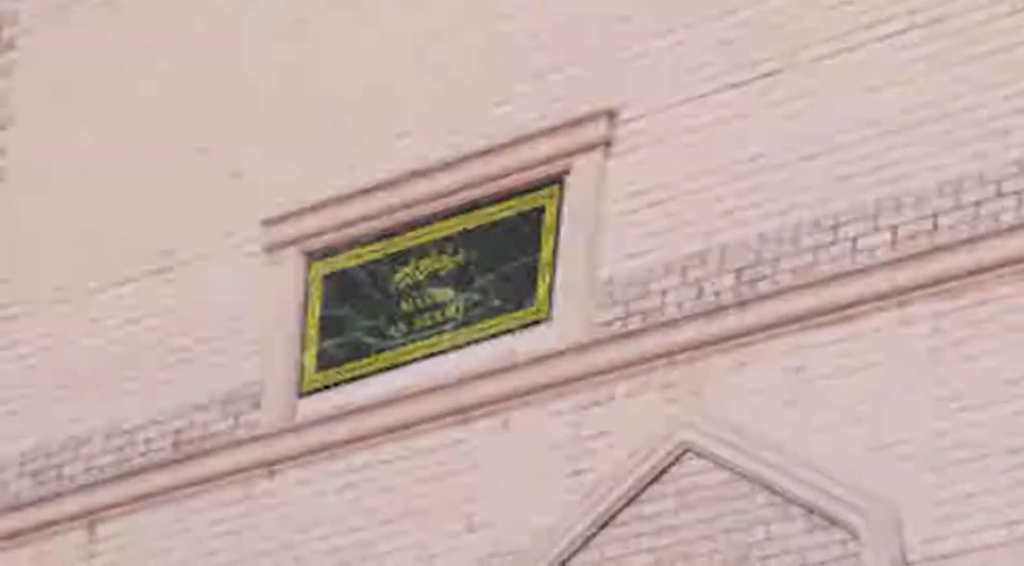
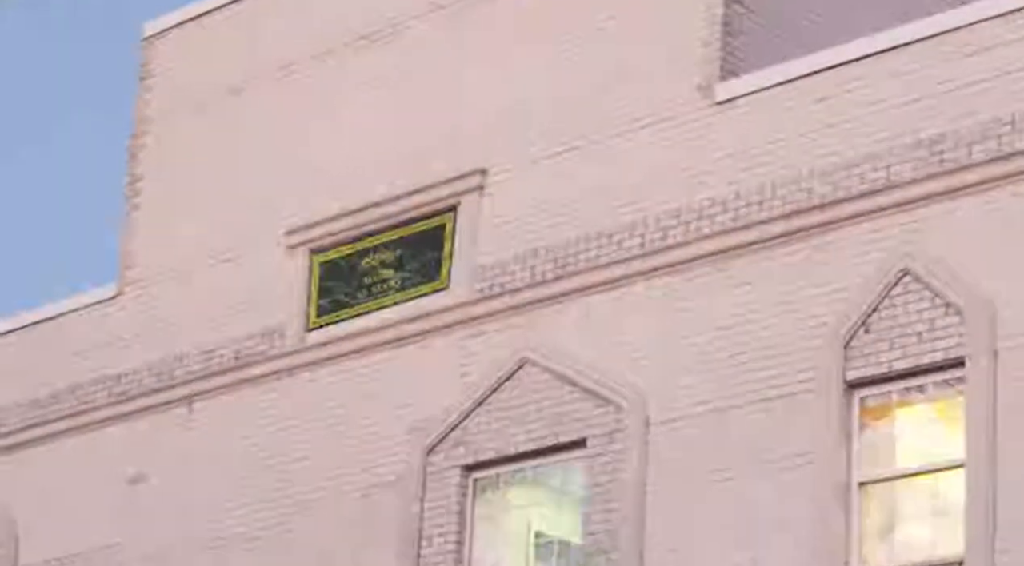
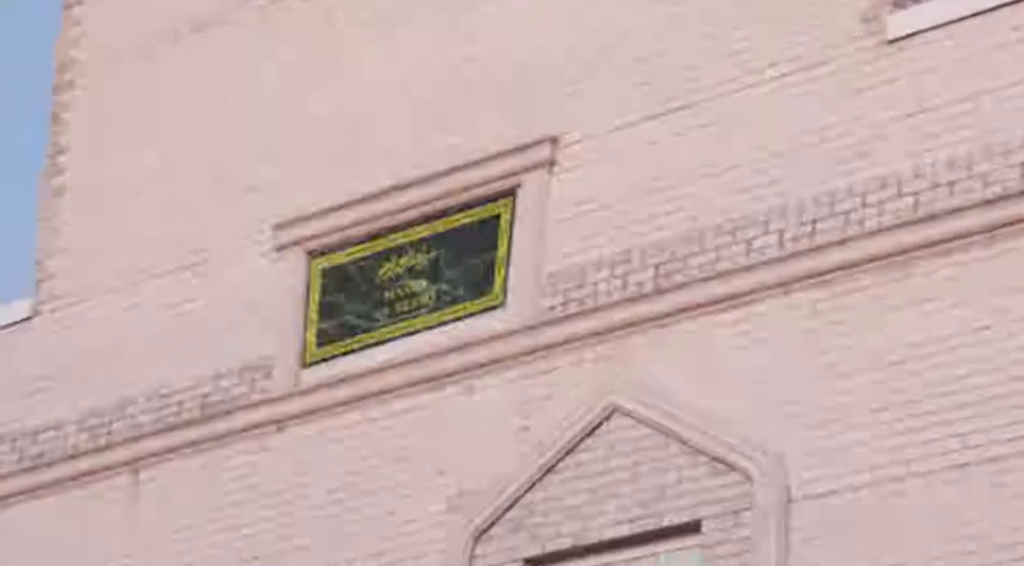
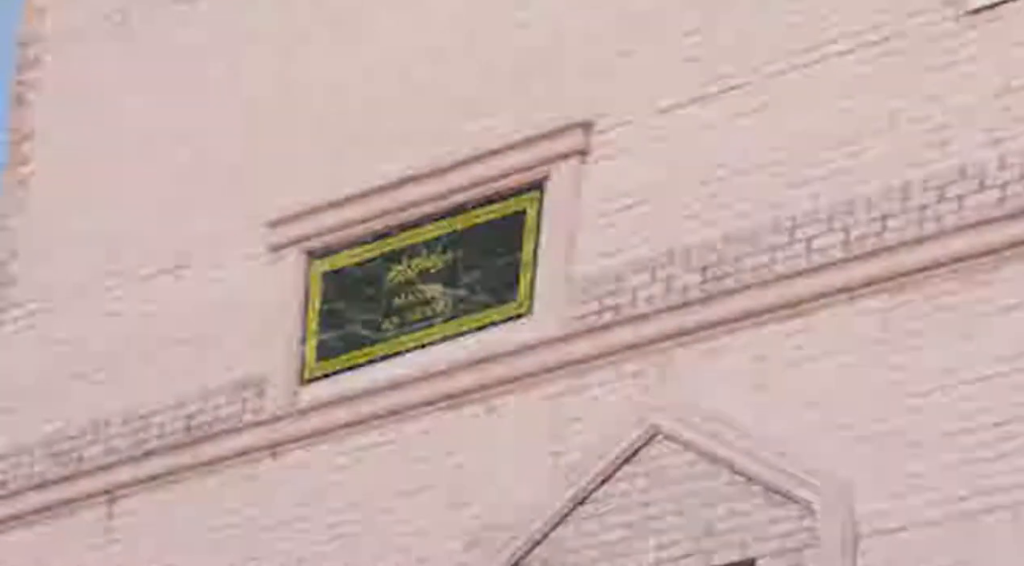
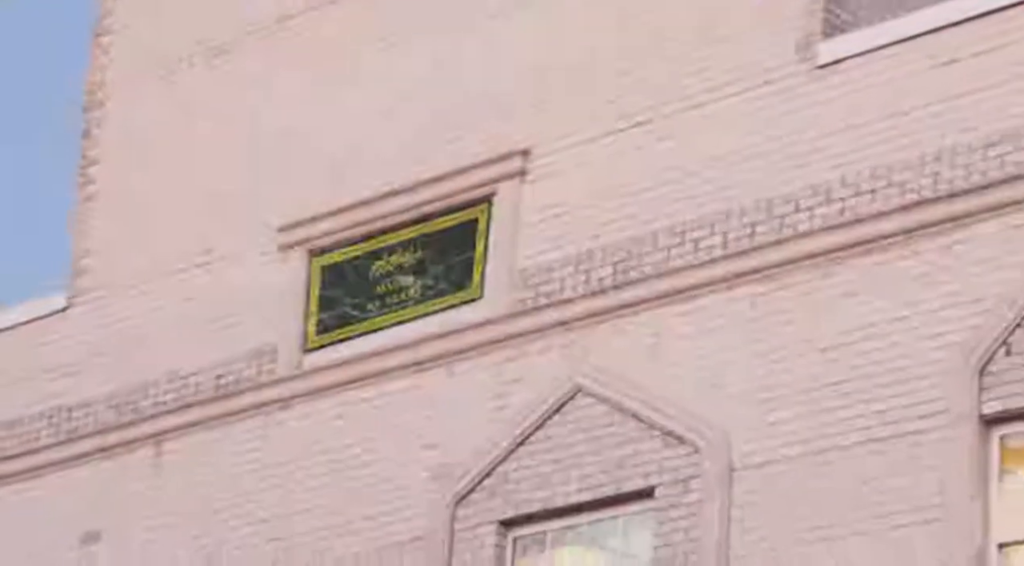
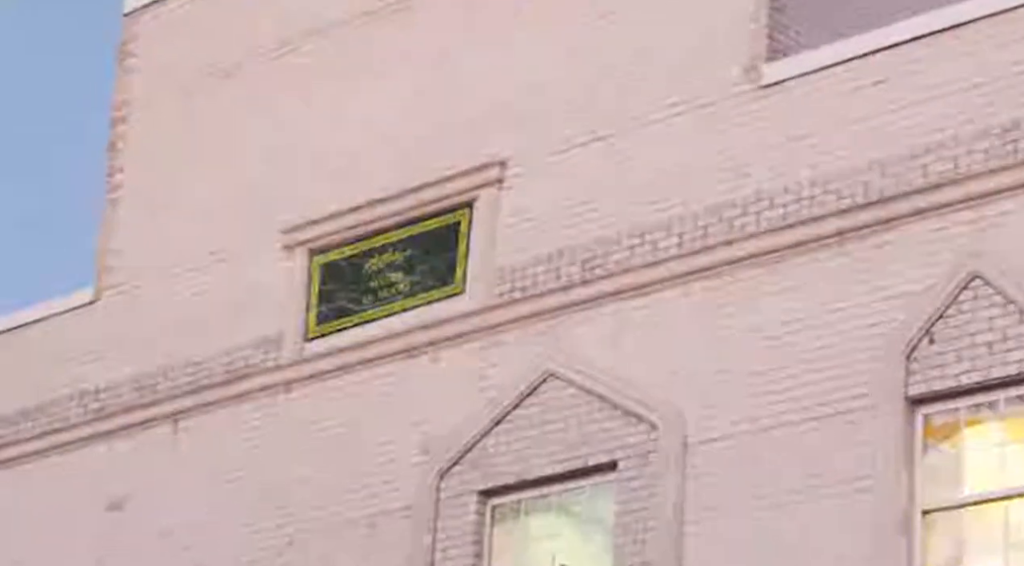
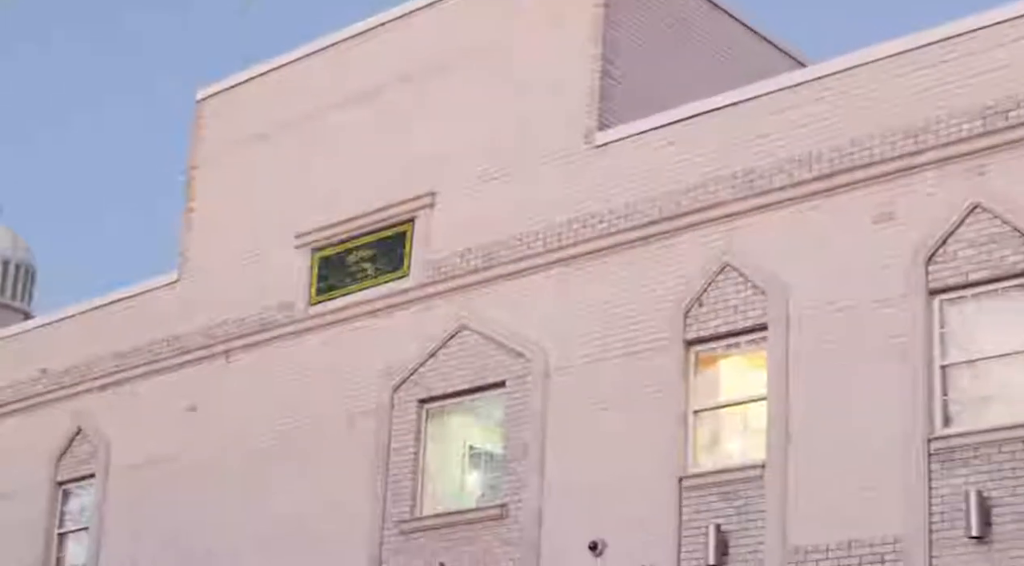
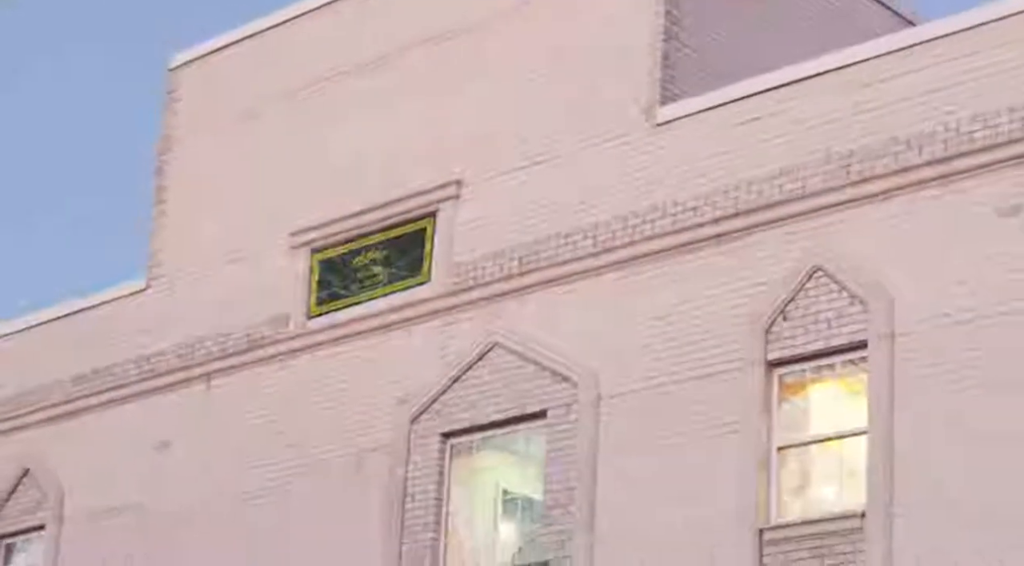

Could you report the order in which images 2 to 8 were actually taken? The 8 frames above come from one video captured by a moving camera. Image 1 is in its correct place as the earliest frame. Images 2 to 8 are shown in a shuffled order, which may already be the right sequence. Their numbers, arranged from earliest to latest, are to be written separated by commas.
4, 3, 5, 6, 2, 8, 7
